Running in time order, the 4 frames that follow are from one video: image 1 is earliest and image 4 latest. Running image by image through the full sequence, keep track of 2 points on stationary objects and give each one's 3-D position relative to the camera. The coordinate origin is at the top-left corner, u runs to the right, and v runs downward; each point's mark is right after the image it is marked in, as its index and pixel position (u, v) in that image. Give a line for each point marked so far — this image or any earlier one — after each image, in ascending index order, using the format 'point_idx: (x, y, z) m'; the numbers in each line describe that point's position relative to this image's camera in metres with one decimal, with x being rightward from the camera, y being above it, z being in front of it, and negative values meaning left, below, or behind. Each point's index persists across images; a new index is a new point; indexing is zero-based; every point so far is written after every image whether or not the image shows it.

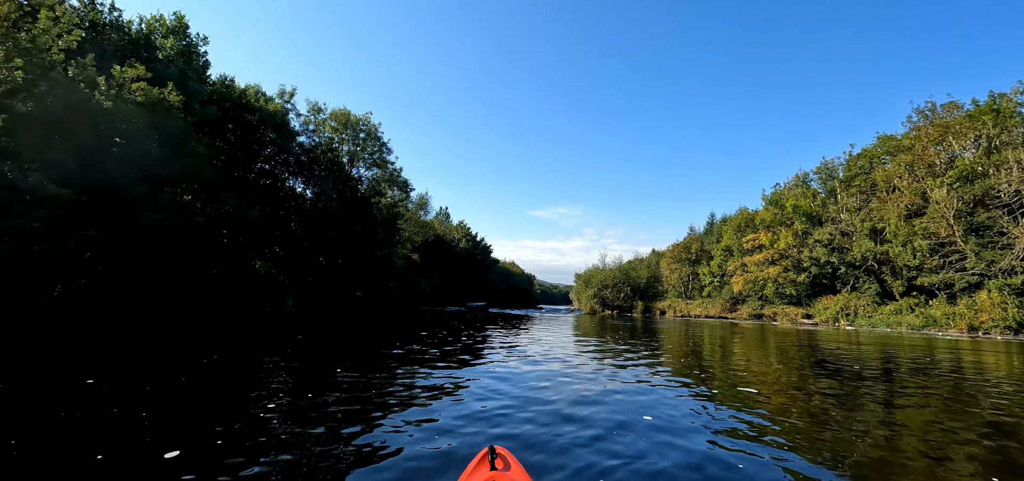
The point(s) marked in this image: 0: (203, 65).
0: (-14.2, +8.0, +19.8) m
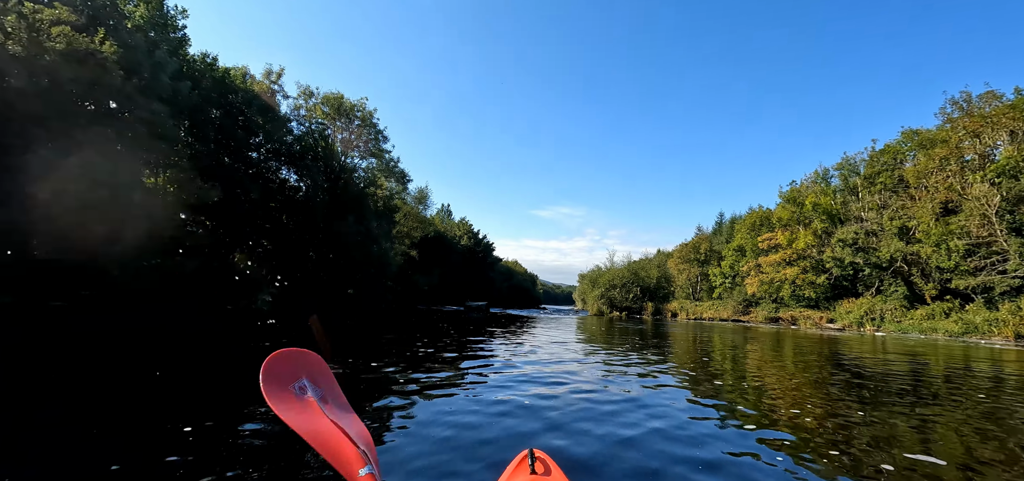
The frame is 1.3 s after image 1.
0: (-13.9, +8.4, +18.1) m
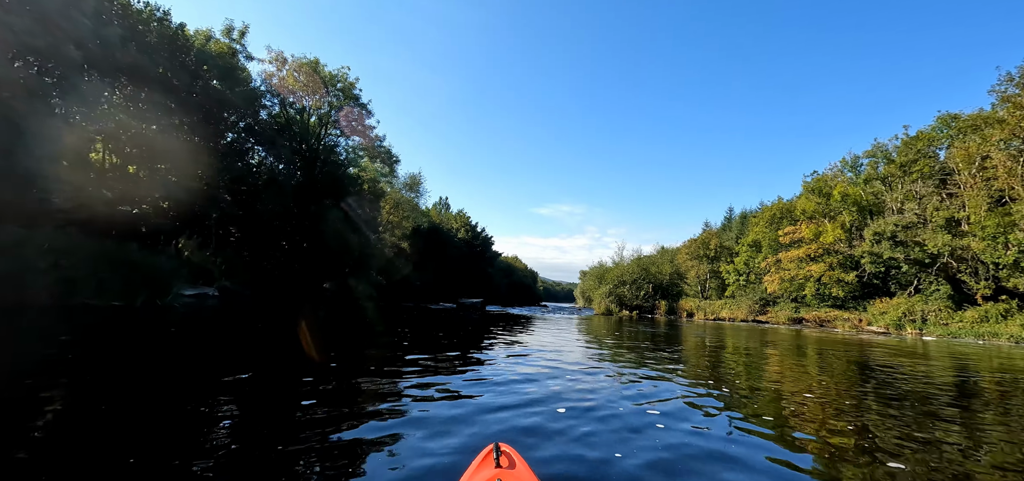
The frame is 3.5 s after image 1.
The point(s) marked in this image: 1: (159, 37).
0: (-13.9, +9.0, +15.2) m
1: (-13.6, +7.9, +16.7) m
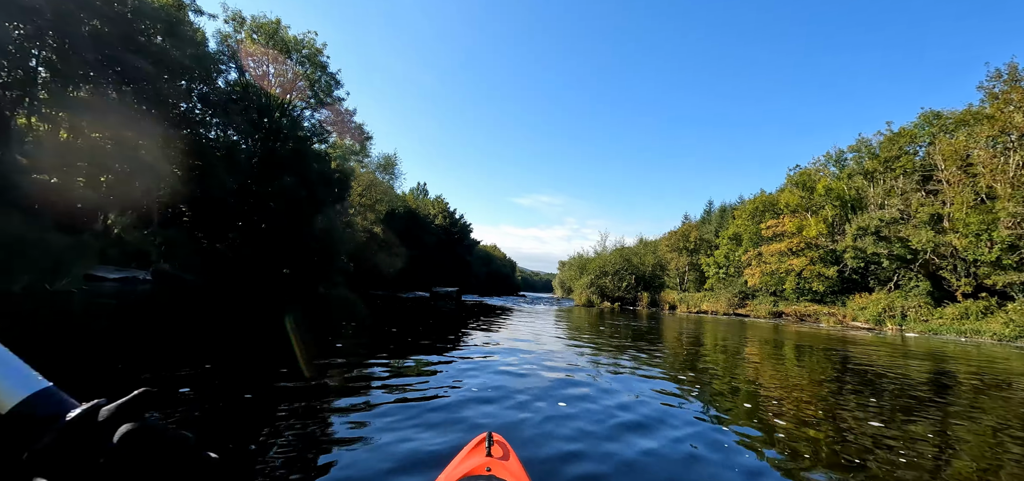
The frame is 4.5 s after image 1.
0: (-14.3, +9.8, +13.0) m
1: (-14.2, +8.7, +14.5) m
